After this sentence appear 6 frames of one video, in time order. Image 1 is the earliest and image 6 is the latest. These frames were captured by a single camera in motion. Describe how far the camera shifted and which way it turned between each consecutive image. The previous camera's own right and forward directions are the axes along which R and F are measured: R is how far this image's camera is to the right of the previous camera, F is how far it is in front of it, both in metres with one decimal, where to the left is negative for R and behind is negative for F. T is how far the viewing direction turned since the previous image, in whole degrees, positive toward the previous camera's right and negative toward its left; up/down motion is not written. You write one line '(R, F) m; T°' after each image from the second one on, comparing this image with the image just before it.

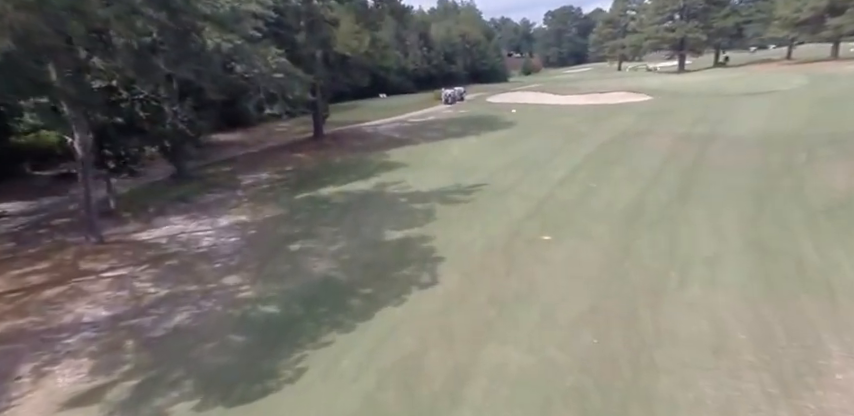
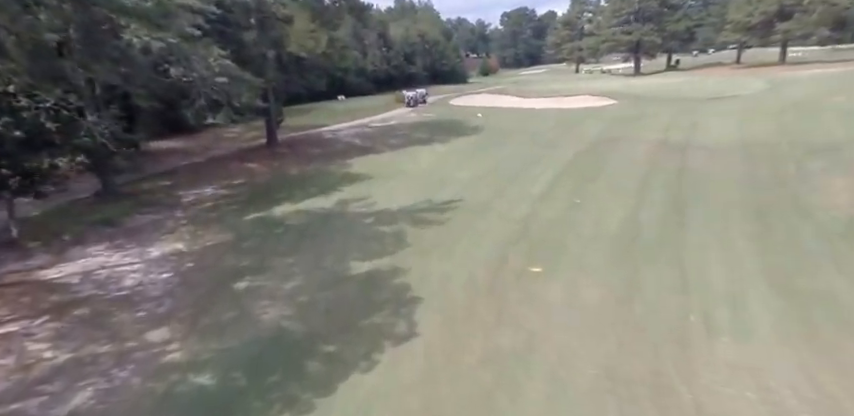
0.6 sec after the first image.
(-0.1, +1.3) m; +4°
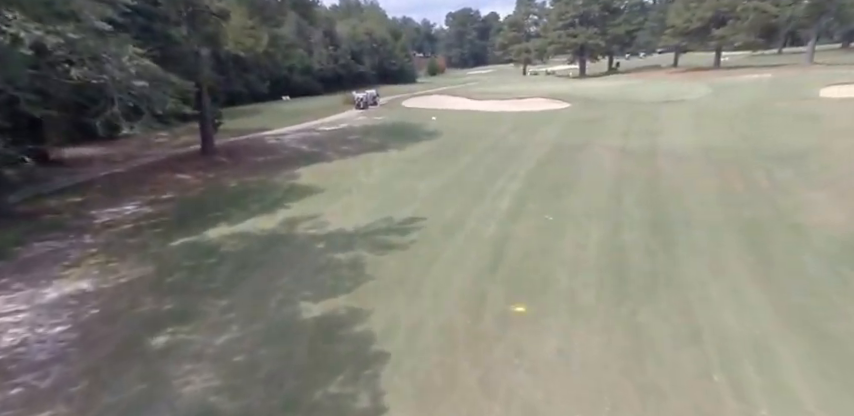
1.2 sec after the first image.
(-0.2, +1.3) m; +6°
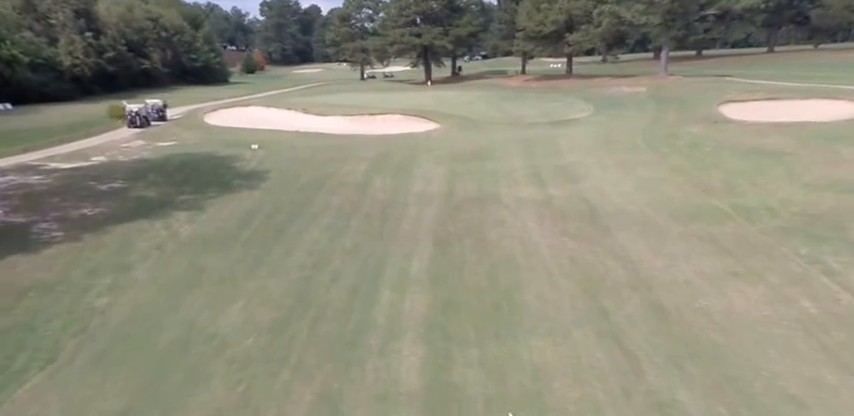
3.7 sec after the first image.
(+0.4, +6.1) m; +19°
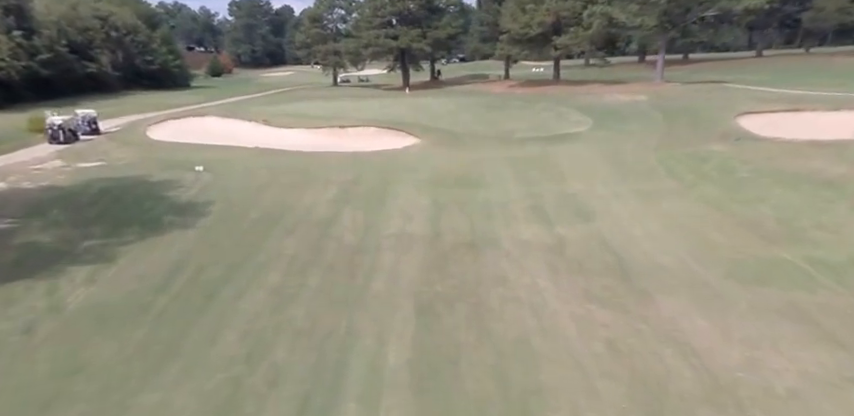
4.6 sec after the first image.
(0.0, +2.2) m; +3°
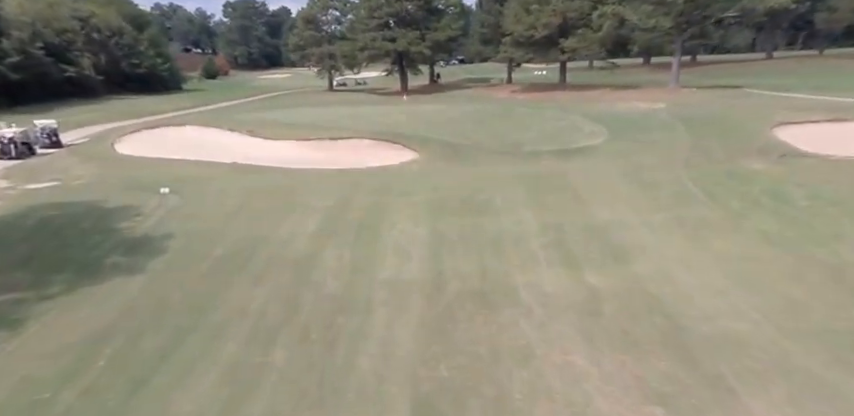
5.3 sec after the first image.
(0.0, +1.5) m; 0°
